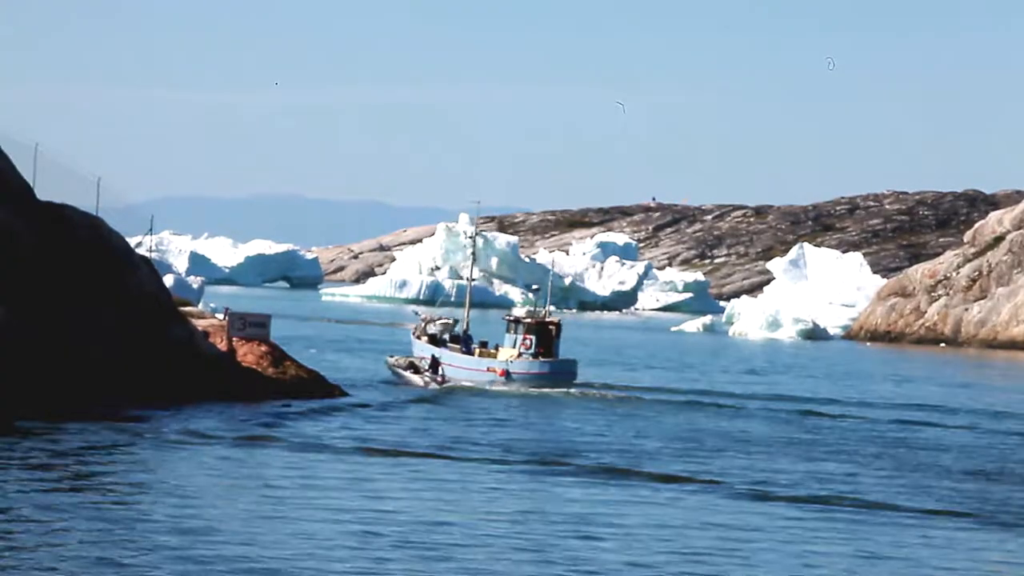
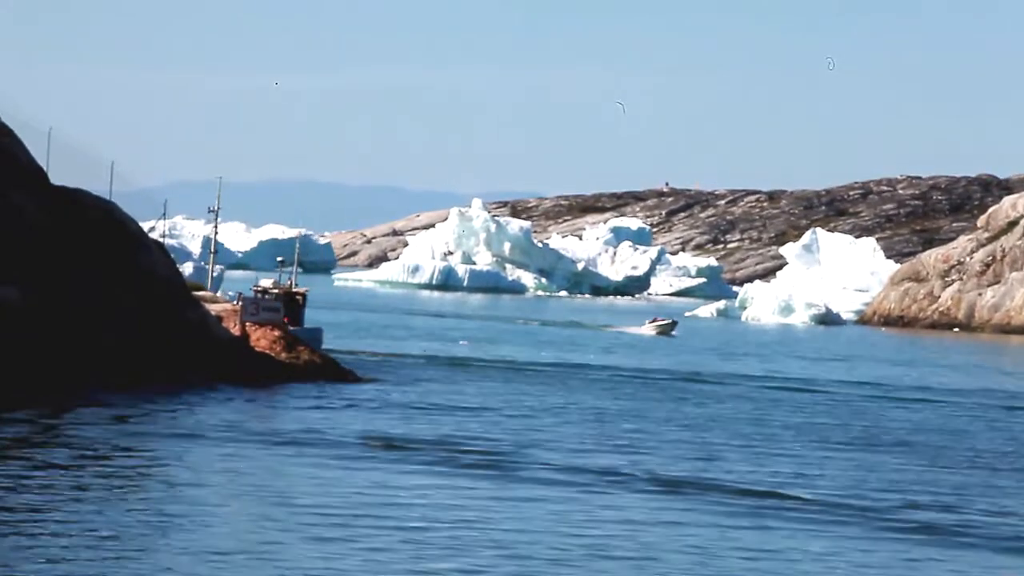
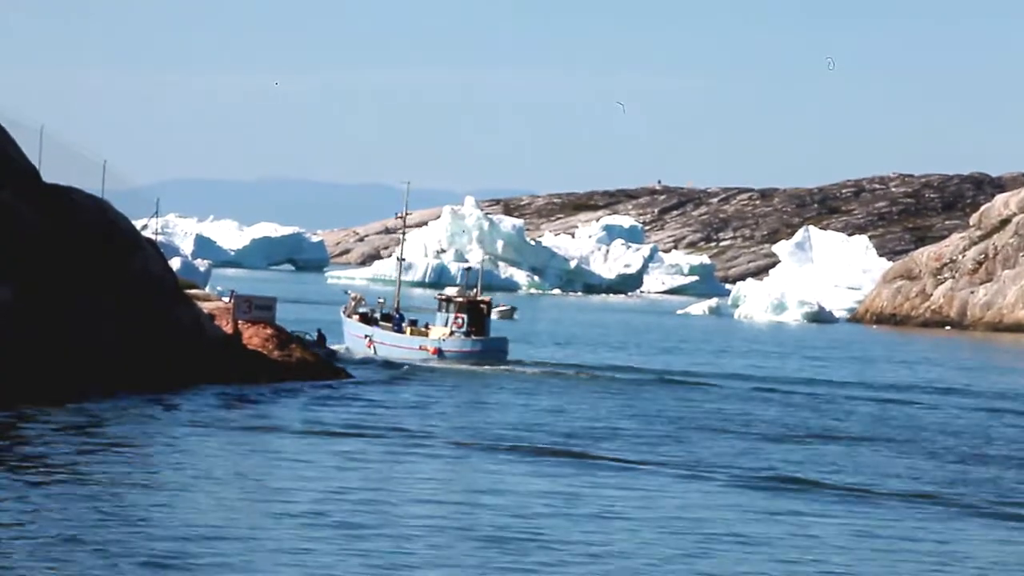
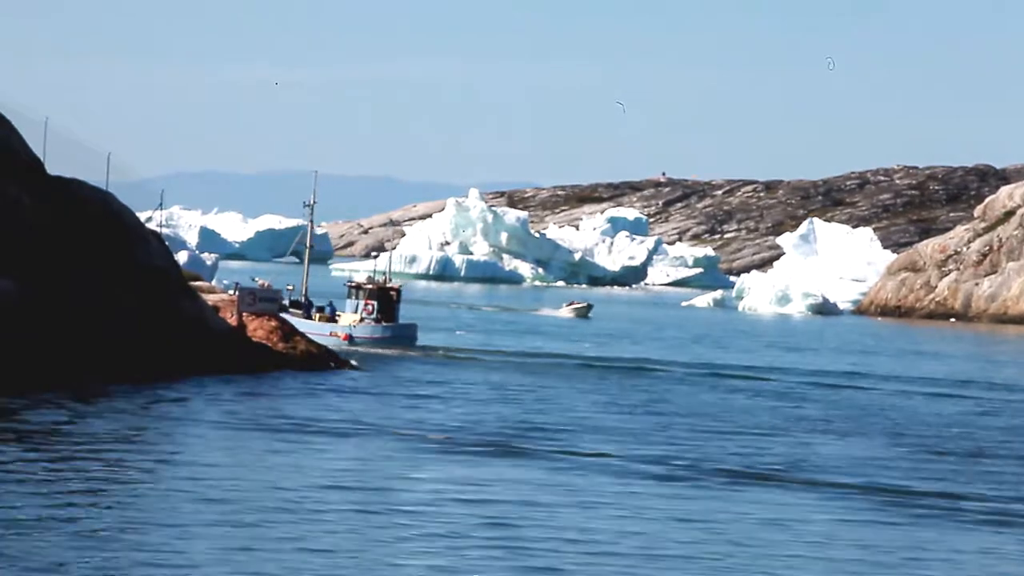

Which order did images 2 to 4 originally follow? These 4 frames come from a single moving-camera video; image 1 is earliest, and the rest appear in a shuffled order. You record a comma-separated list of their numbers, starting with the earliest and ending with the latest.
3, 4, 2
